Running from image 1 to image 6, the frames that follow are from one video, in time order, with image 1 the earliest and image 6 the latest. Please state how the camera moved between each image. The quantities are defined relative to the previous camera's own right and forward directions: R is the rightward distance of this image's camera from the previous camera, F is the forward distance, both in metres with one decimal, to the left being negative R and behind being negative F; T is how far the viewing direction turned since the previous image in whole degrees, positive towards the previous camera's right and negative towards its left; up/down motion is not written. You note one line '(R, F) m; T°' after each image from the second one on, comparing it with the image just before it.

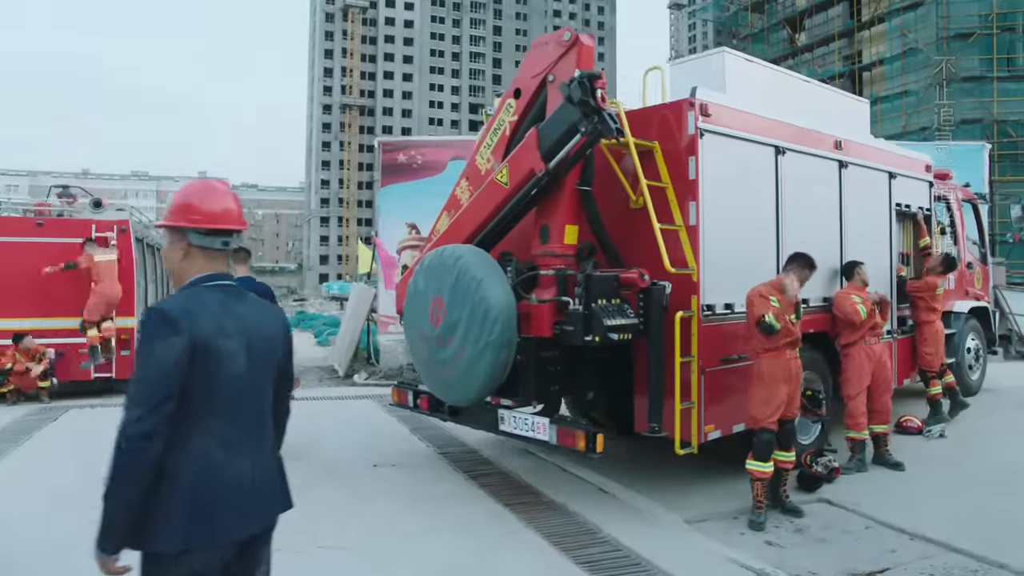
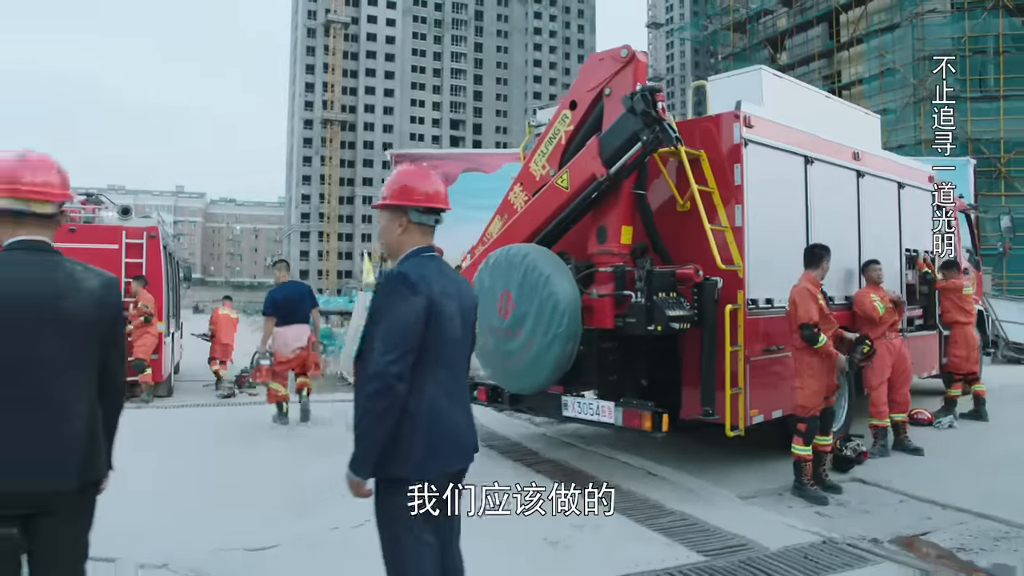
(-0.6, -0.4) m; +2°
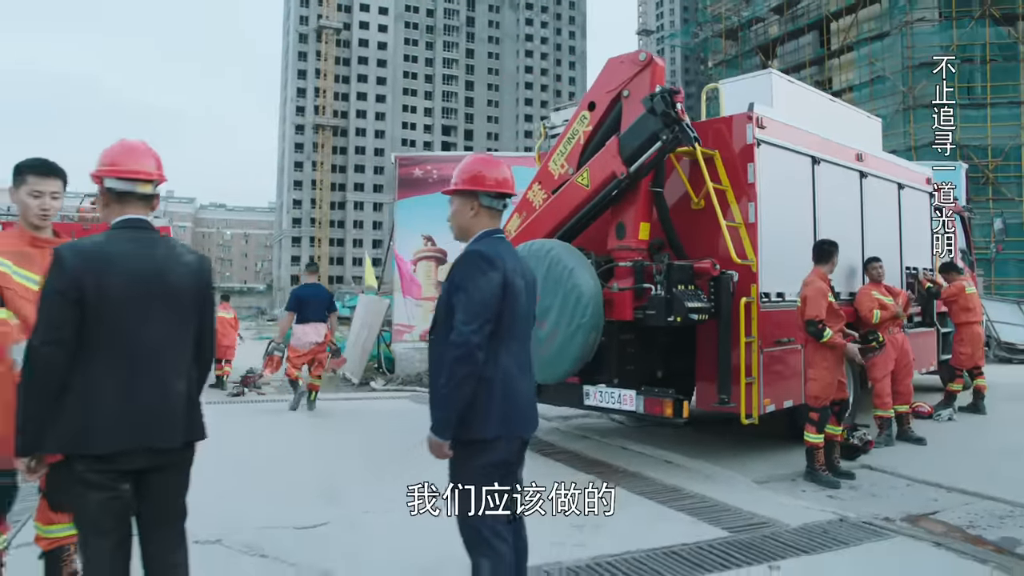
(-0.2, -0.2) m; +1°
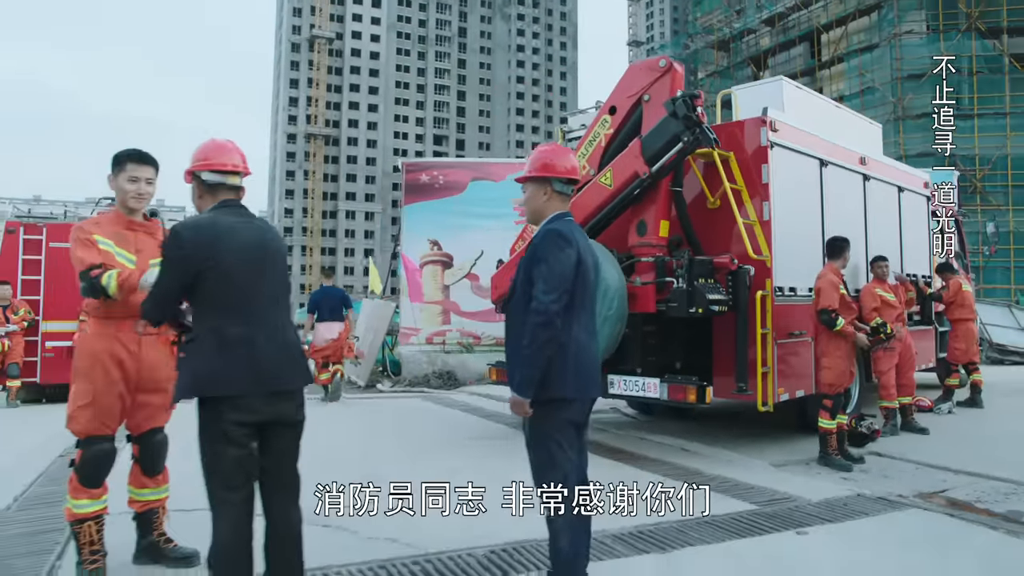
(-0.3, -0.3) m; +1°
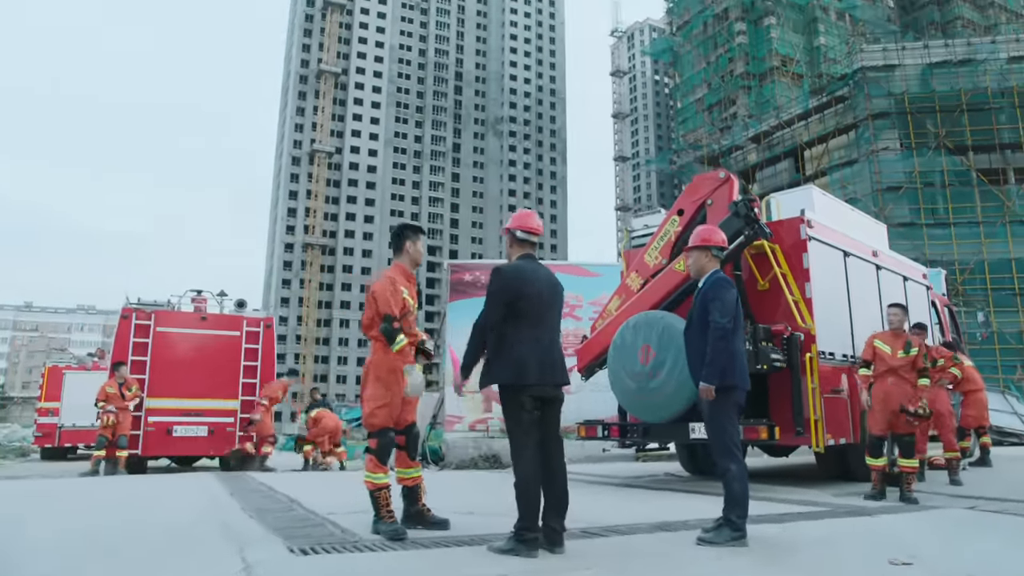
(-1.1, -1.4) m; +1°
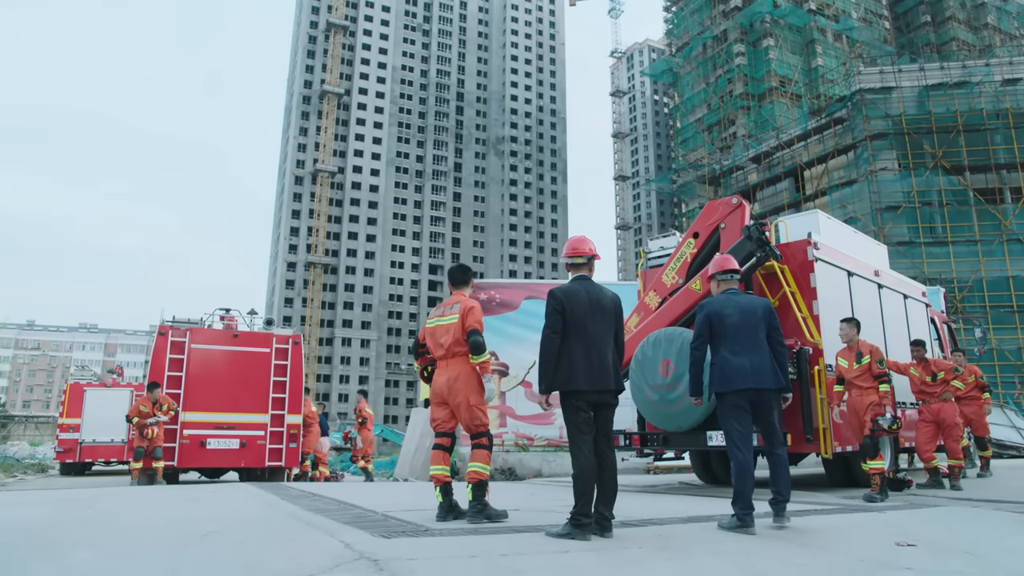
(-0.3, -0.6) m; 0°
